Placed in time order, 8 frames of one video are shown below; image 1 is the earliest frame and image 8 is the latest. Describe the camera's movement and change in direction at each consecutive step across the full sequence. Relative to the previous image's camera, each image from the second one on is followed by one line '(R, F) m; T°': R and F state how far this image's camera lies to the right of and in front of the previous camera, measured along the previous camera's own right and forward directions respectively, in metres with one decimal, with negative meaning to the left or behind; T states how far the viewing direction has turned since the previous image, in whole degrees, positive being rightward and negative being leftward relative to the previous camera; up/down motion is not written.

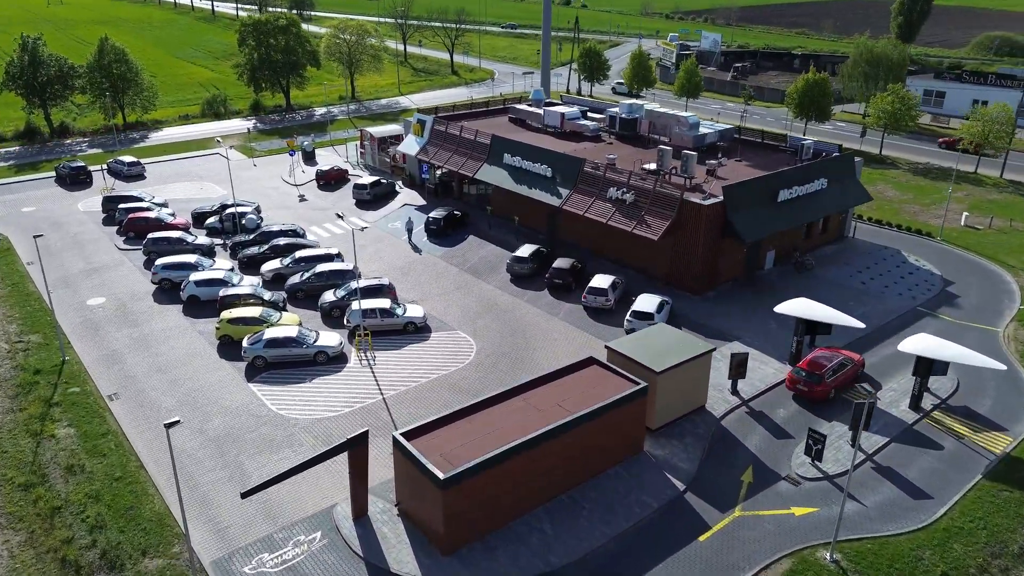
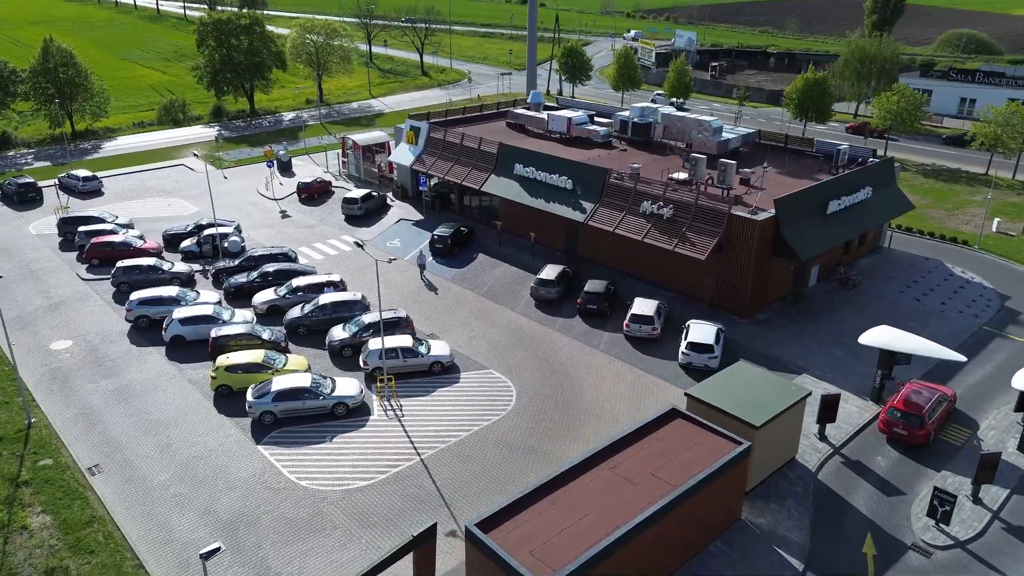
(-3.5, +4.2) m; +3°
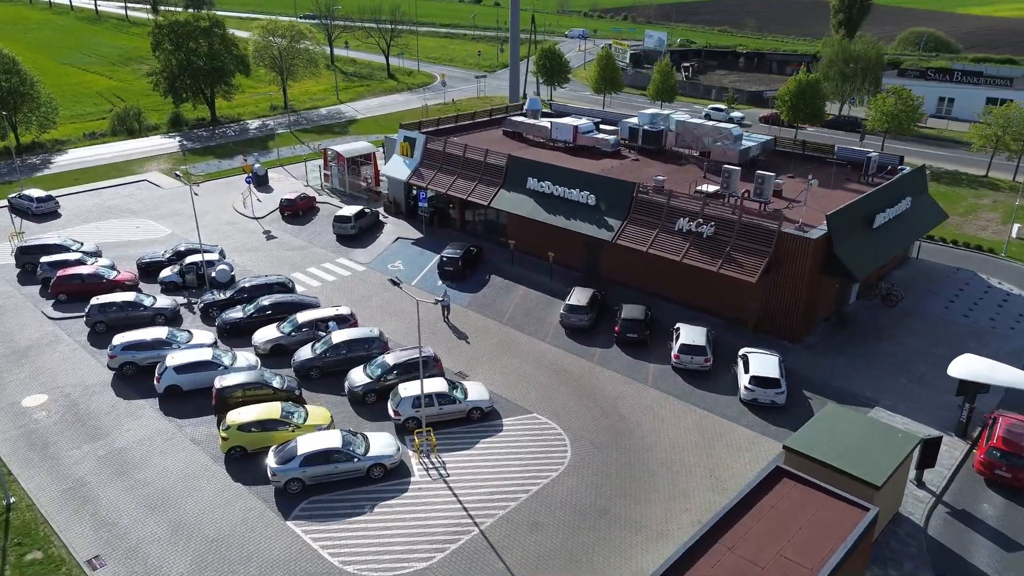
(-3.4, +3.3) m; +4°
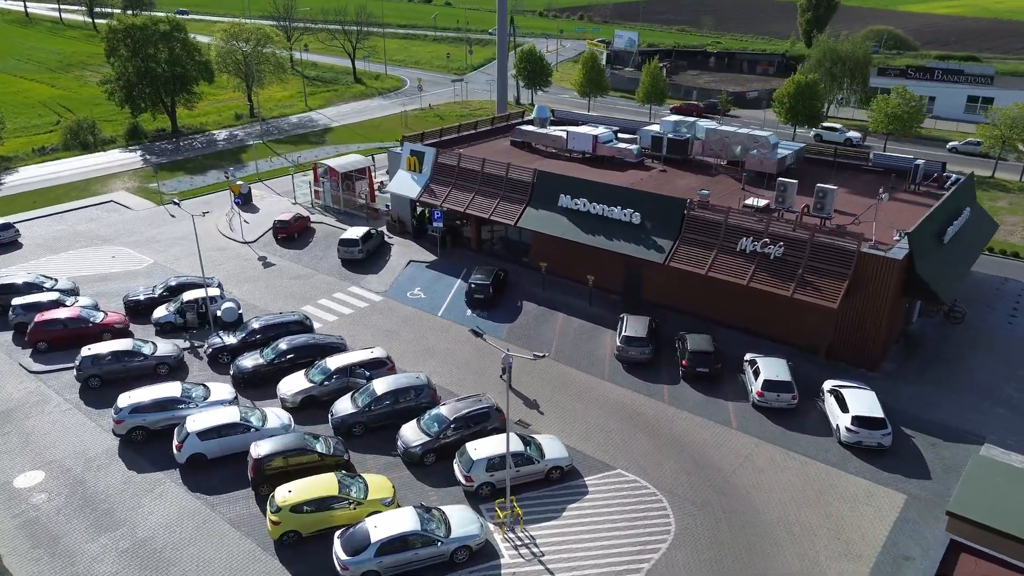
(-4.2, +3.4) m; +4°
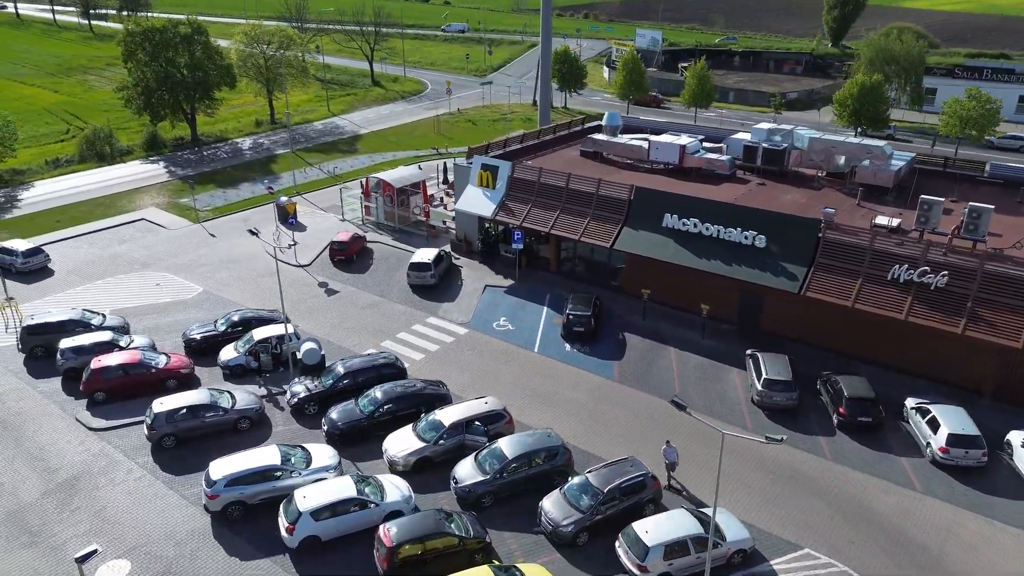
(-5.0, +3.7) m; +1°
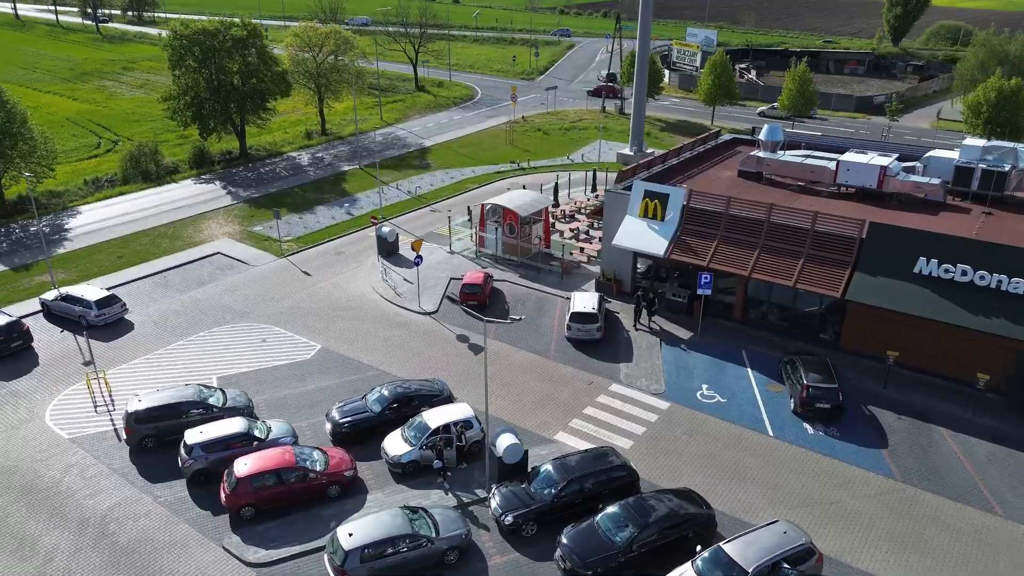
(-8.2, +6.5) m; +1°
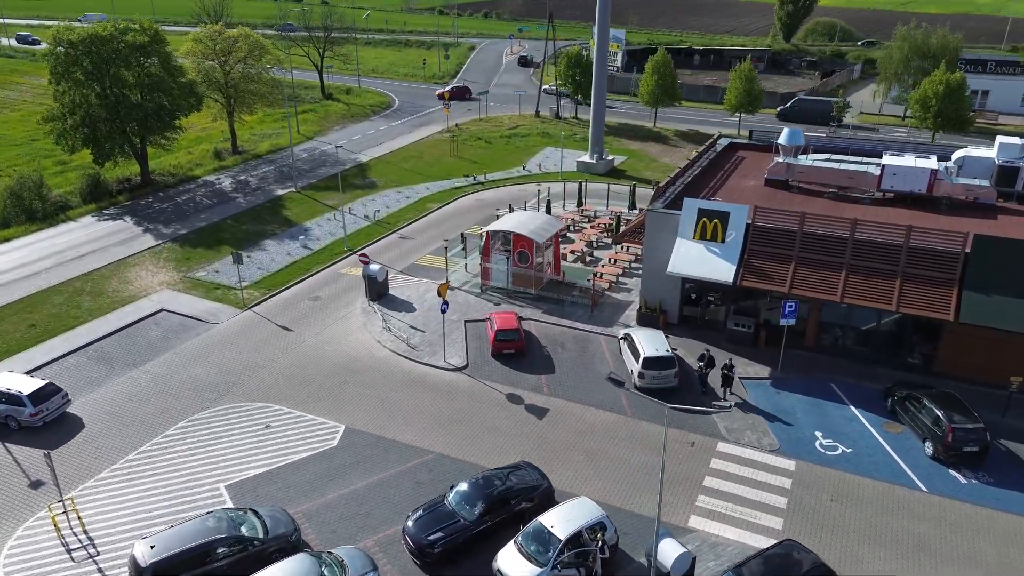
(-6.5, +5.6) m; +10°
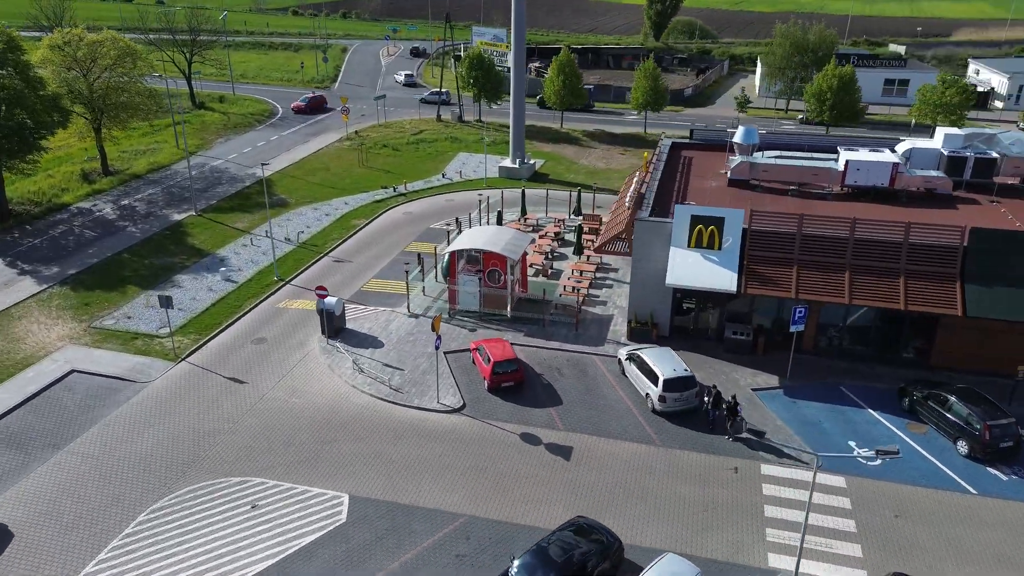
(-4.6, +3.1) m; +10°
